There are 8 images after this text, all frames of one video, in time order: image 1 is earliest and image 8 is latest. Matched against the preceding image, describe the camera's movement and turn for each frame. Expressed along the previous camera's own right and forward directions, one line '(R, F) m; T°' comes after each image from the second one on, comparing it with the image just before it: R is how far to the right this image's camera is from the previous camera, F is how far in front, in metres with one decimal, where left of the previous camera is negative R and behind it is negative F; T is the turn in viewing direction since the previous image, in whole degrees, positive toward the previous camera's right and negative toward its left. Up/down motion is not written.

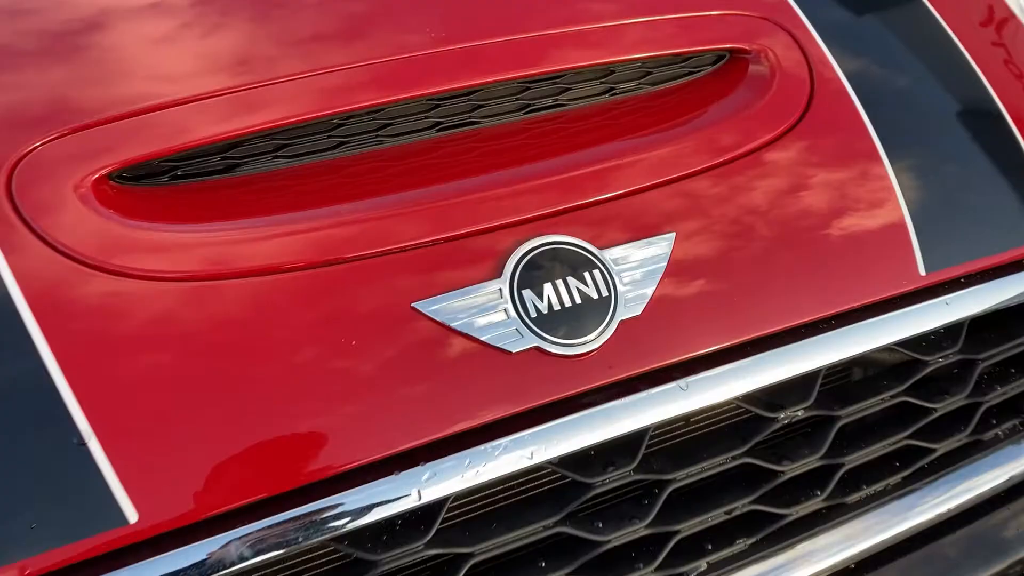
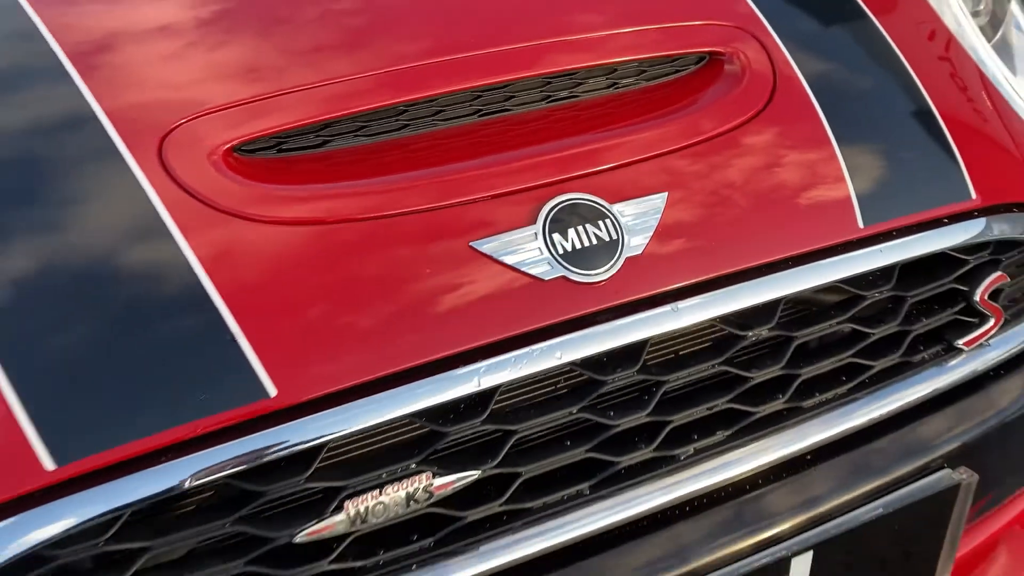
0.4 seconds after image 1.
(0.0, -0.1) m; +1°
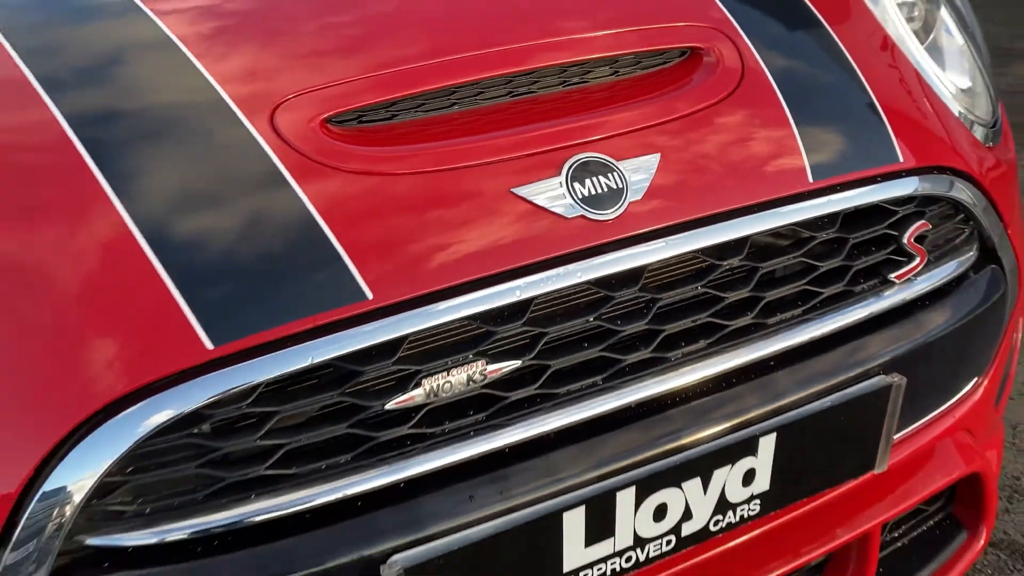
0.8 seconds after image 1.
(0.0, -0.2) m; +1°
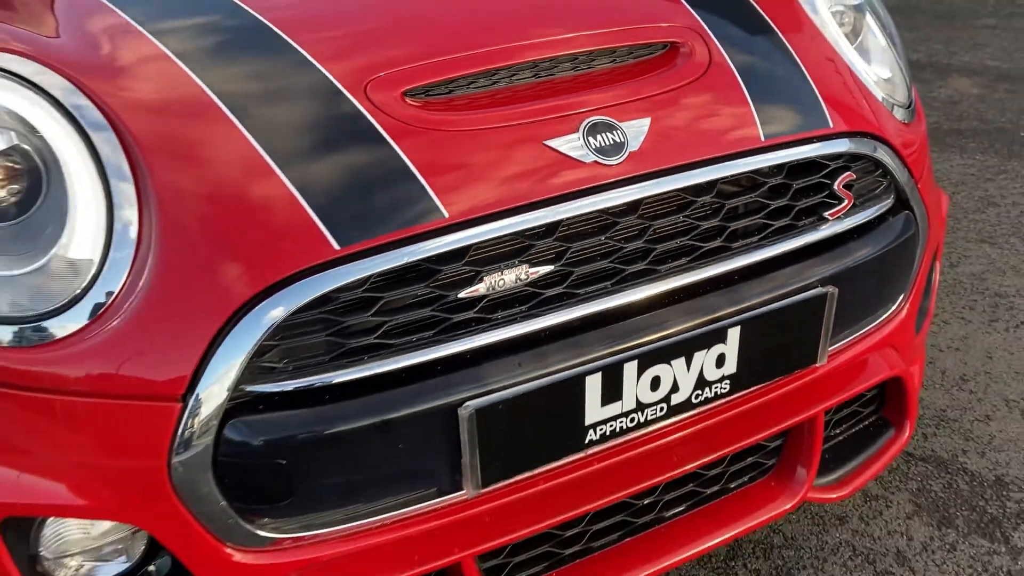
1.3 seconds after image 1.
(-0.1, -0.3) m; +2°
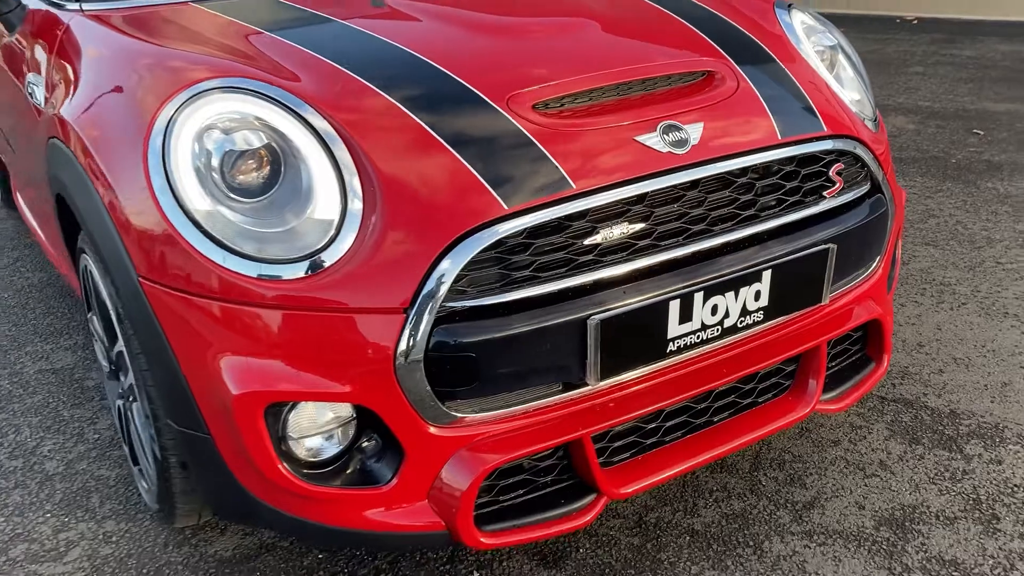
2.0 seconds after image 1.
(-0.2, -0.4) m; +3°
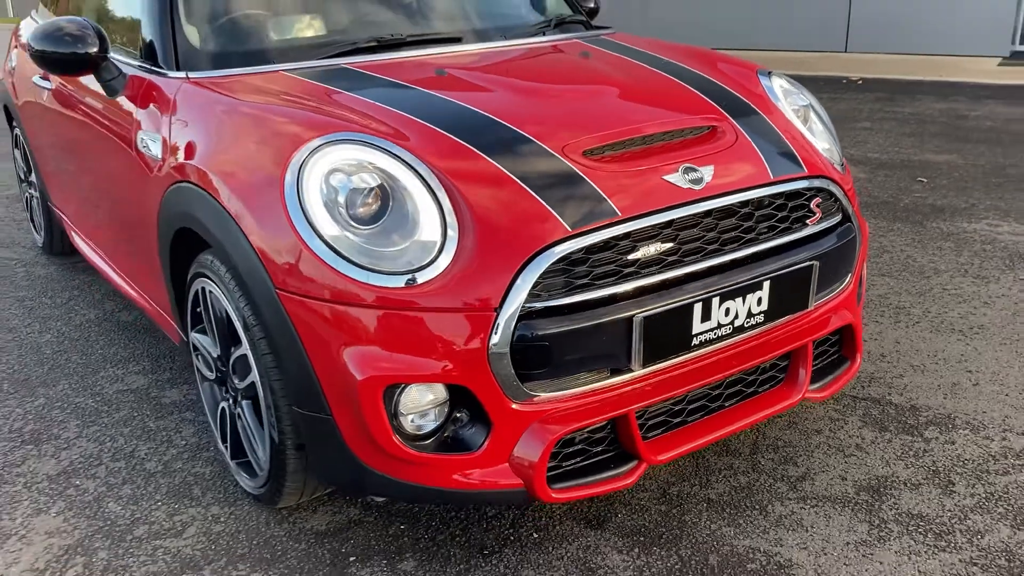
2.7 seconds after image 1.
(-0.2, -0.4) m; +3°
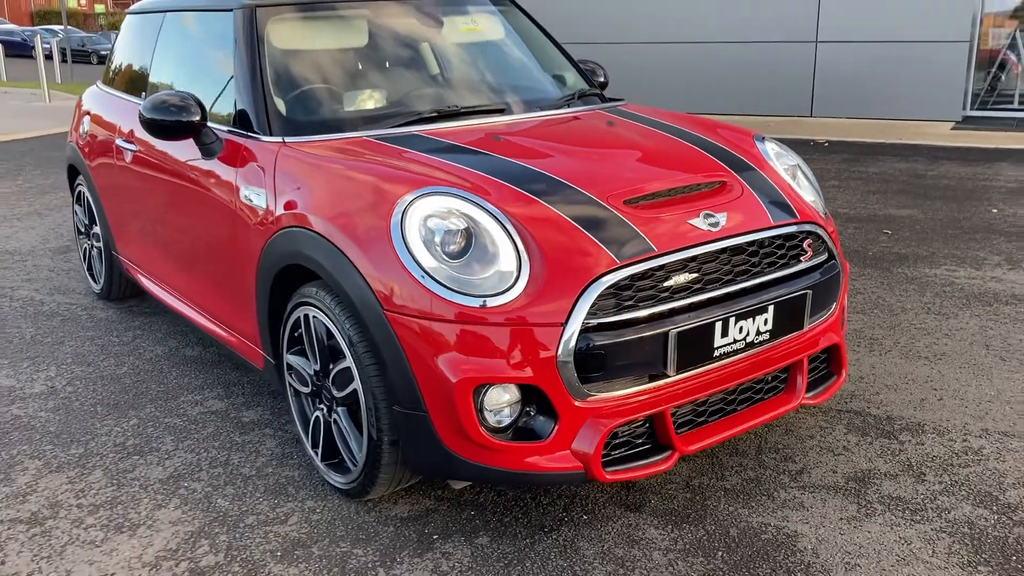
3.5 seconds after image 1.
(-0.2, -0.4) m; +2°
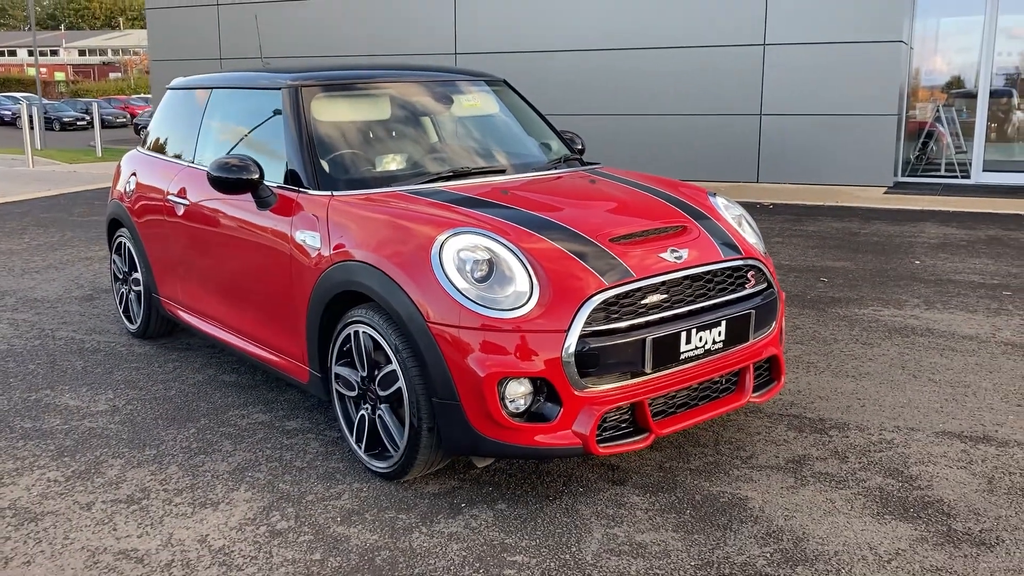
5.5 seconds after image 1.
(-0.2, -0.6) m; +3°
